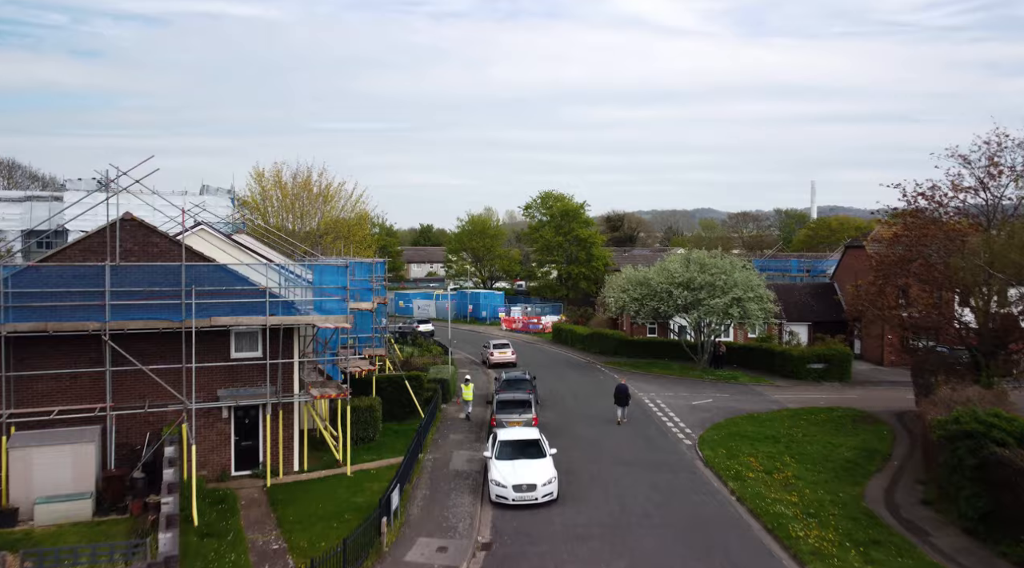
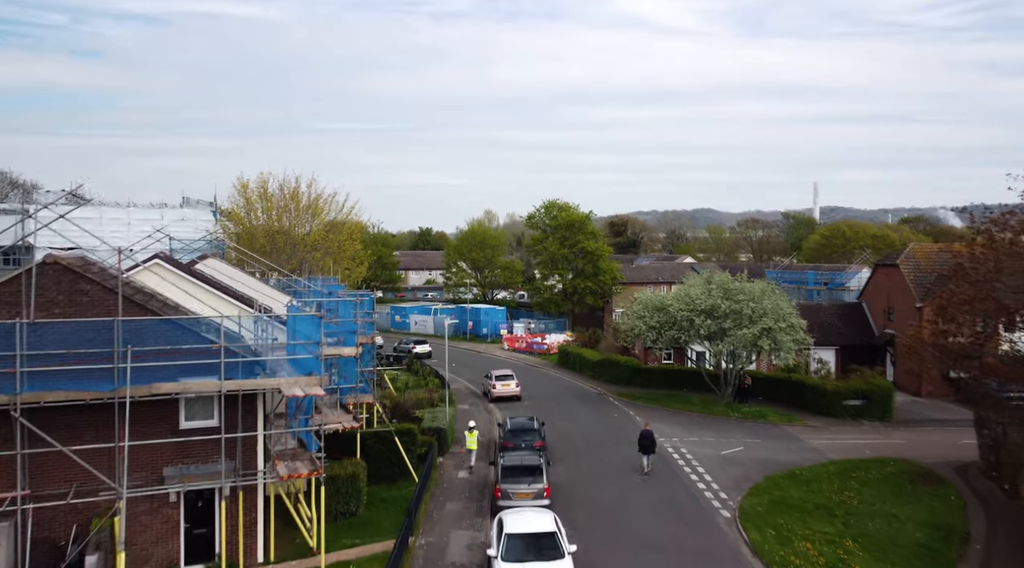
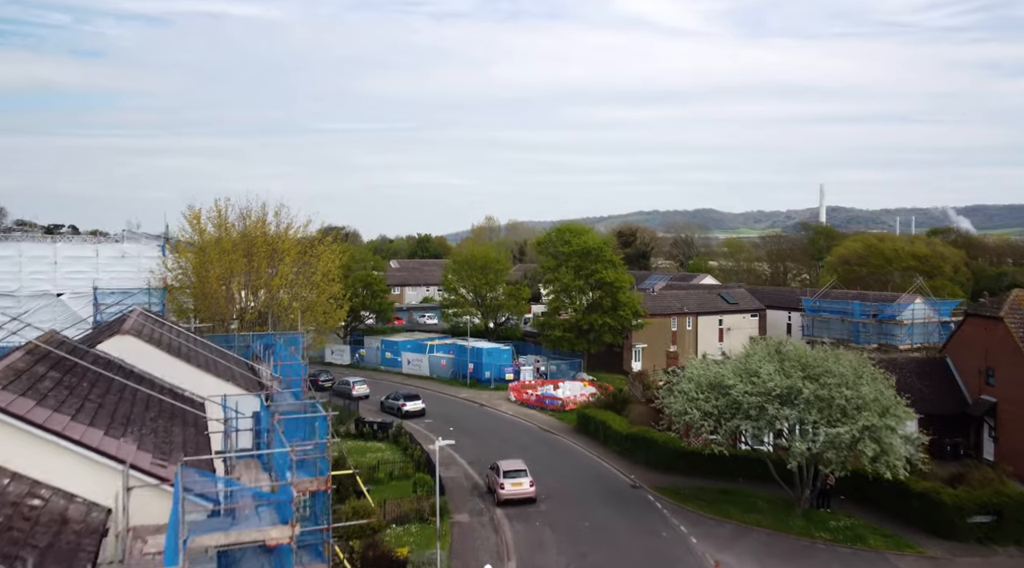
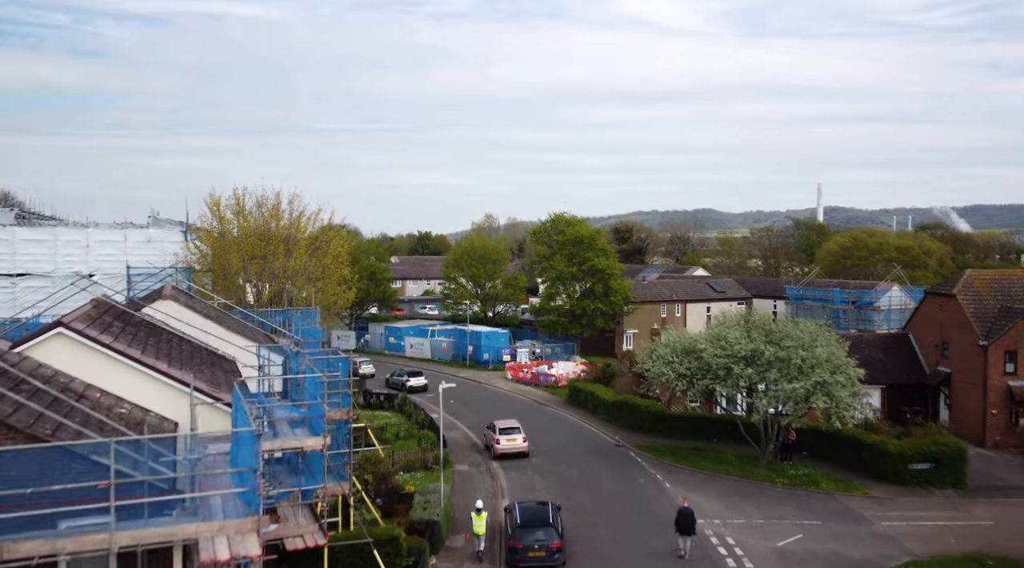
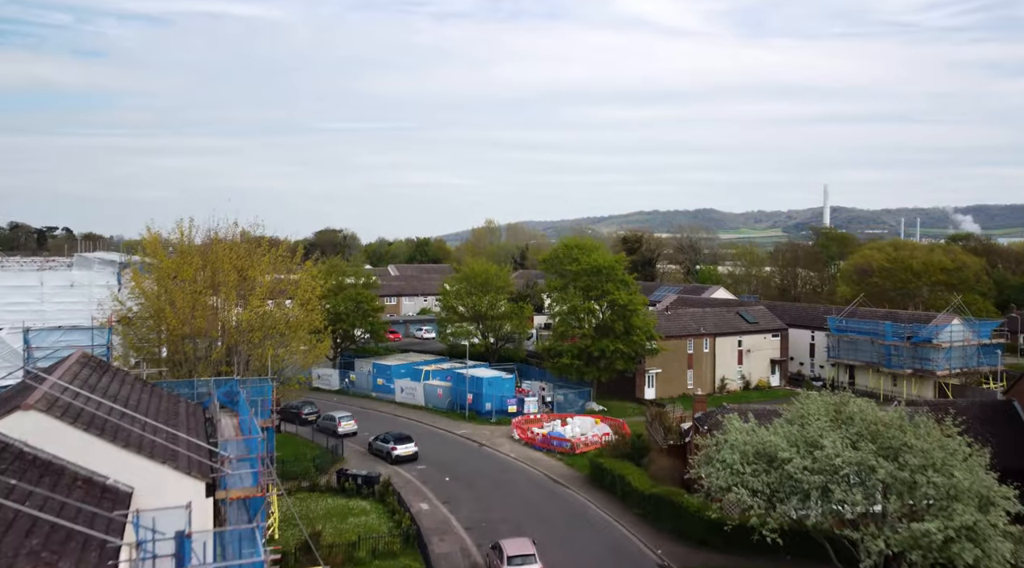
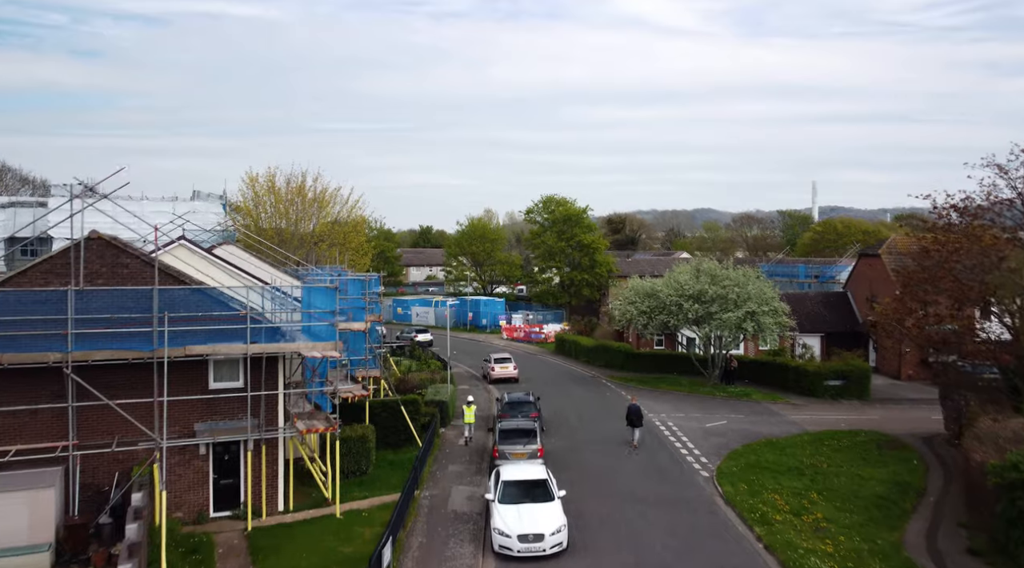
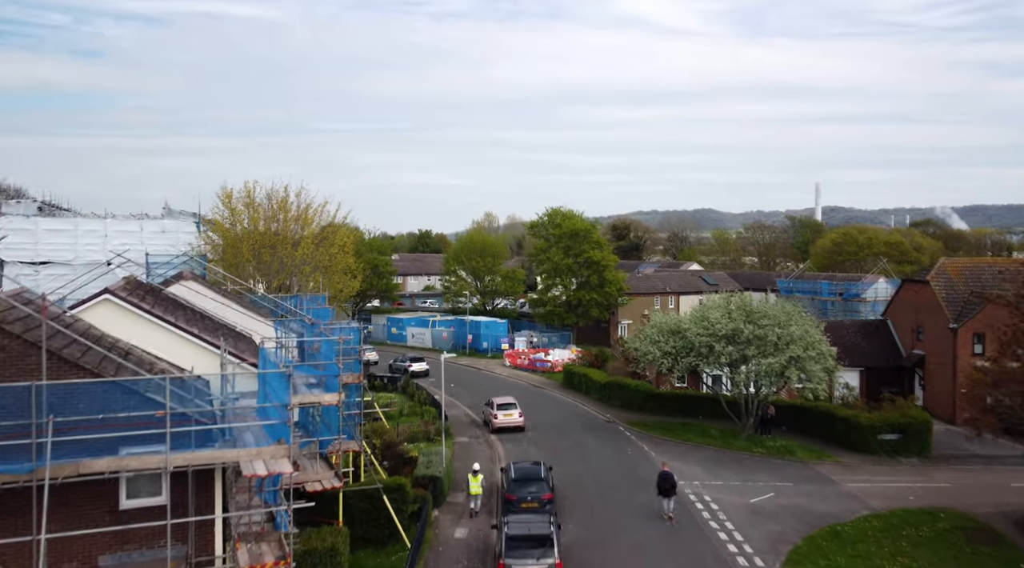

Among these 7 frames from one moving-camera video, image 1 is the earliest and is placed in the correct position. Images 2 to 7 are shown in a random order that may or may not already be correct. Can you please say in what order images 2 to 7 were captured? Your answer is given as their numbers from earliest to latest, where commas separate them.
6, 2, 7, 4, 3, 5
